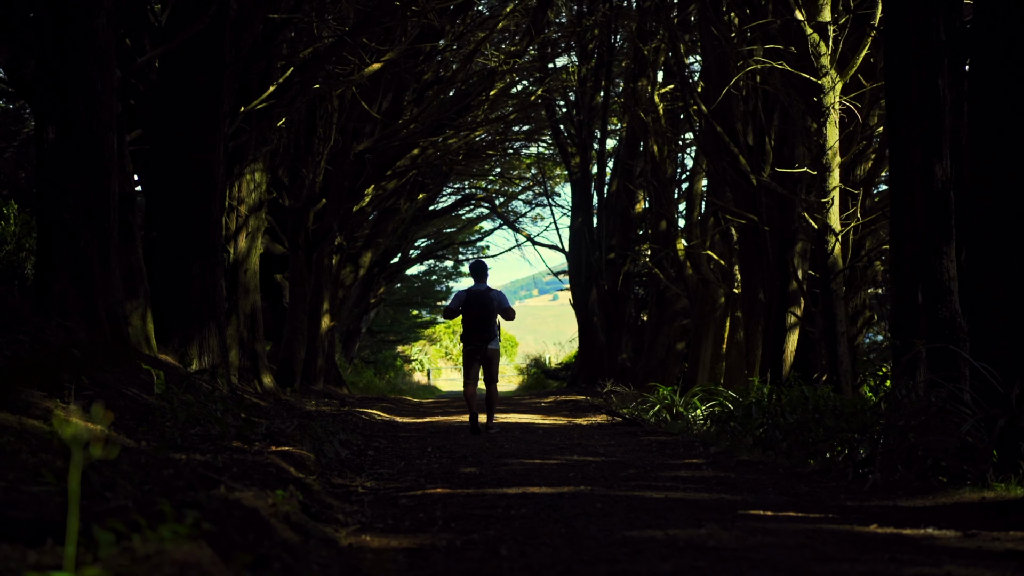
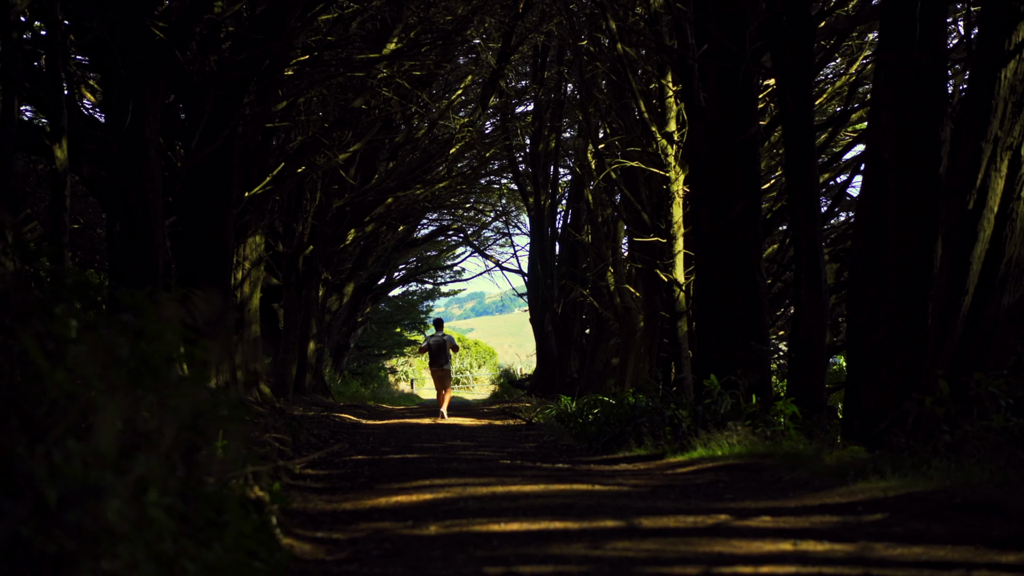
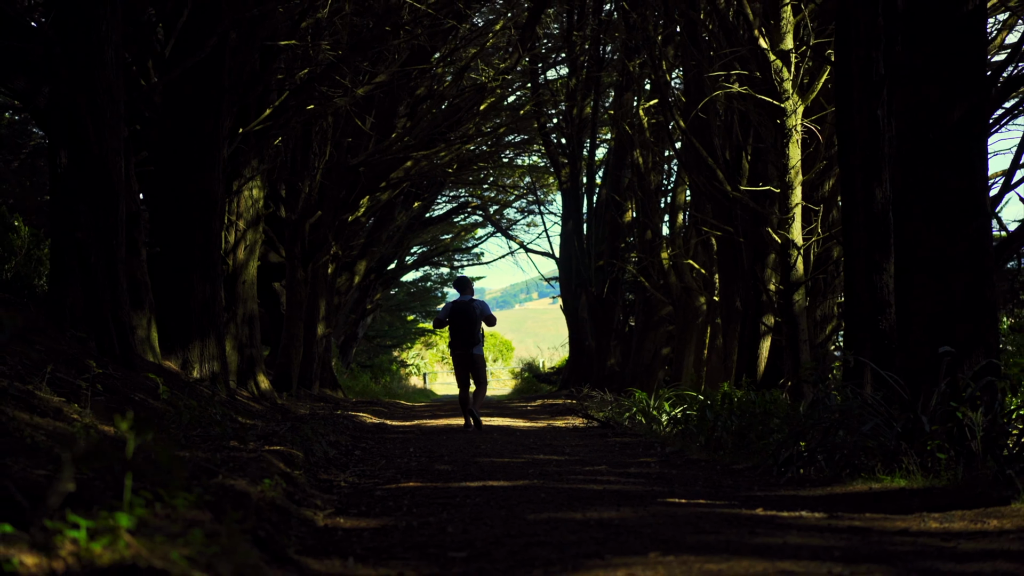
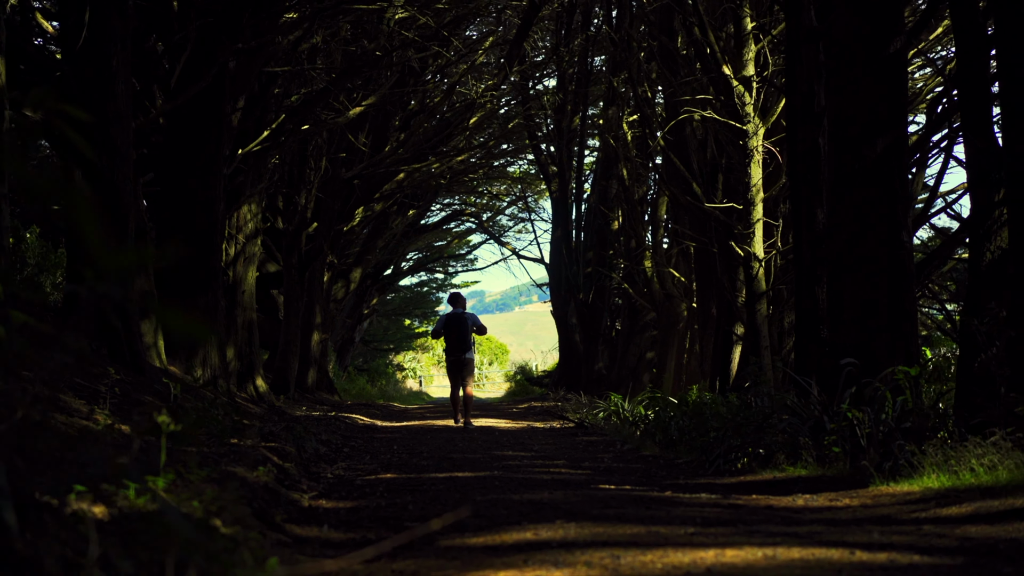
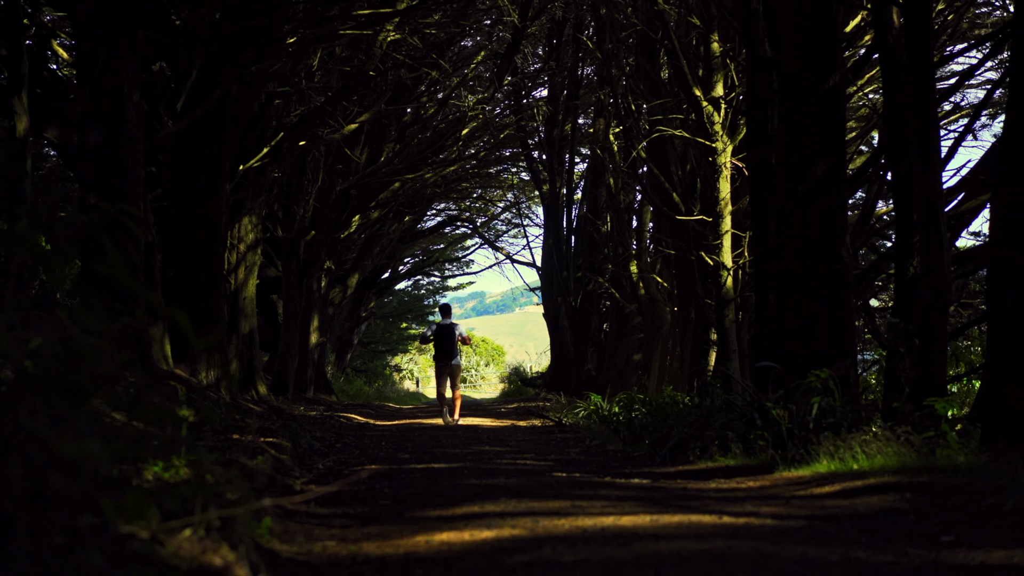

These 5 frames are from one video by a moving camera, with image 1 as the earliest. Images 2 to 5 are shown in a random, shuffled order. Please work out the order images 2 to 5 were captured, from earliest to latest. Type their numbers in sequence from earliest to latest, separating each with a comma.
3, 4, 5, 2
